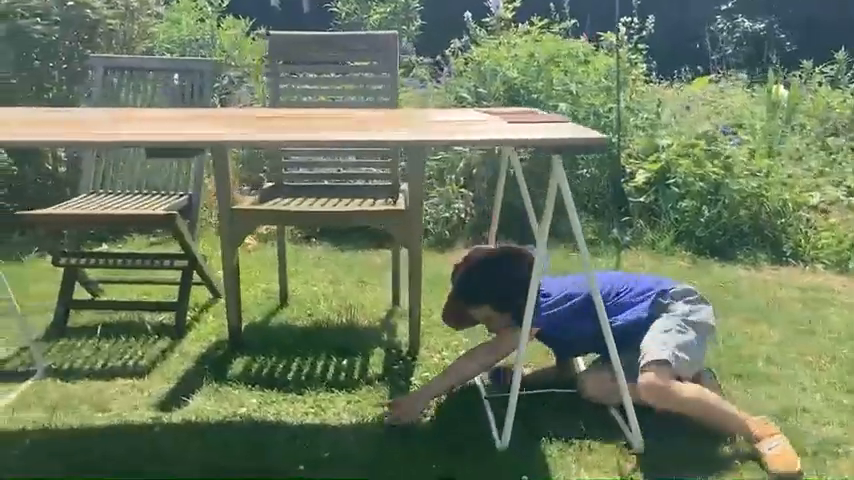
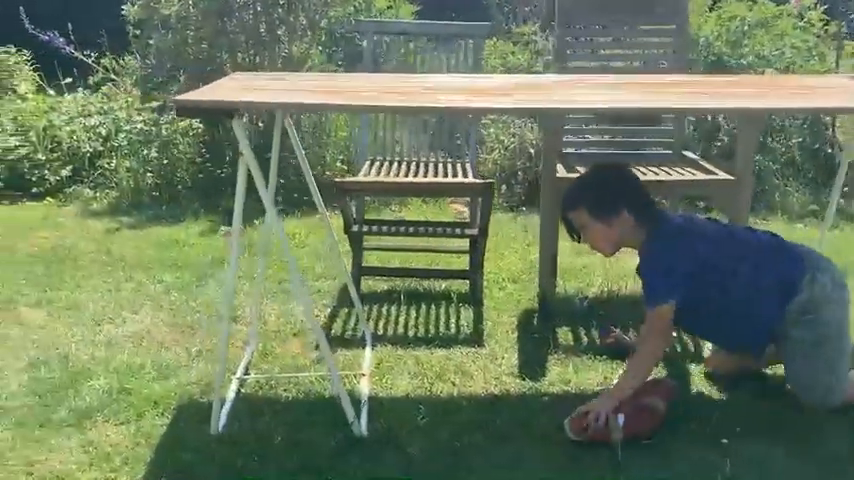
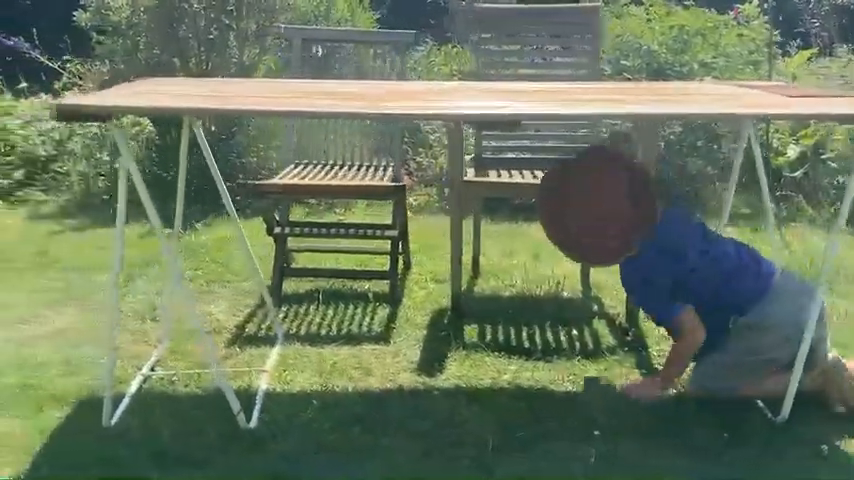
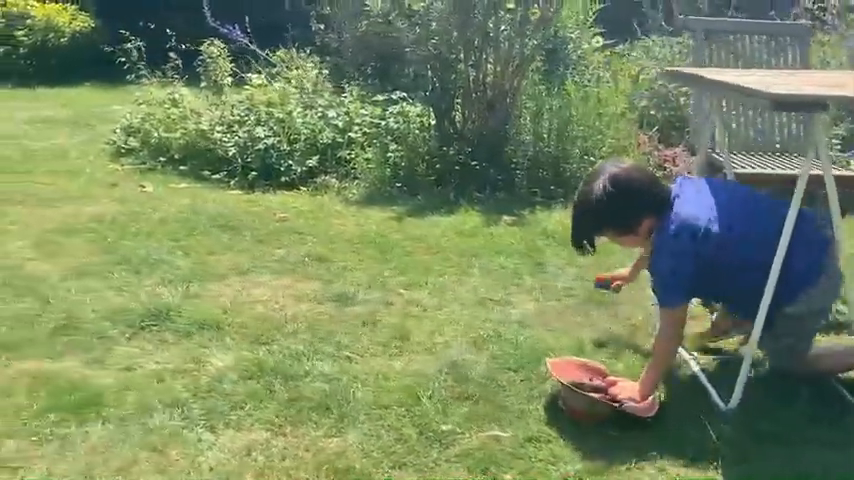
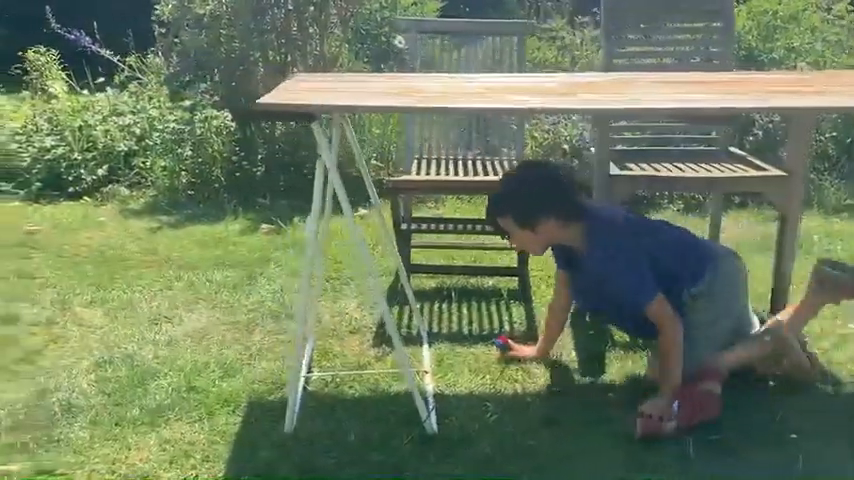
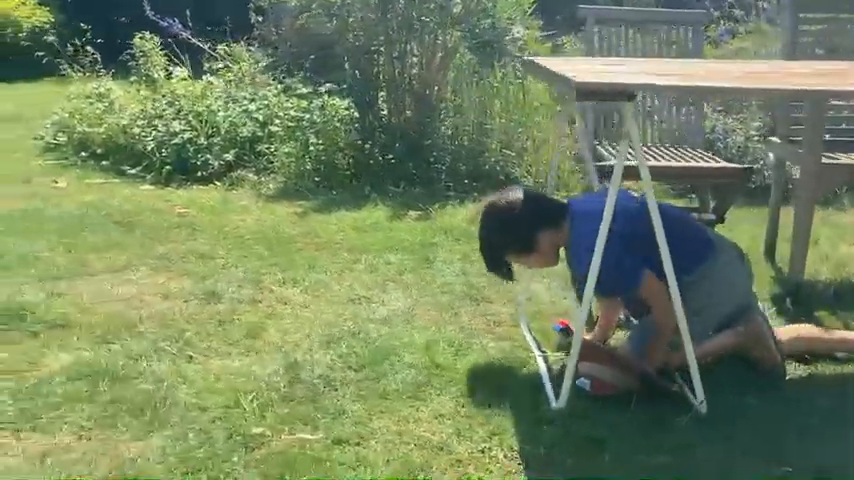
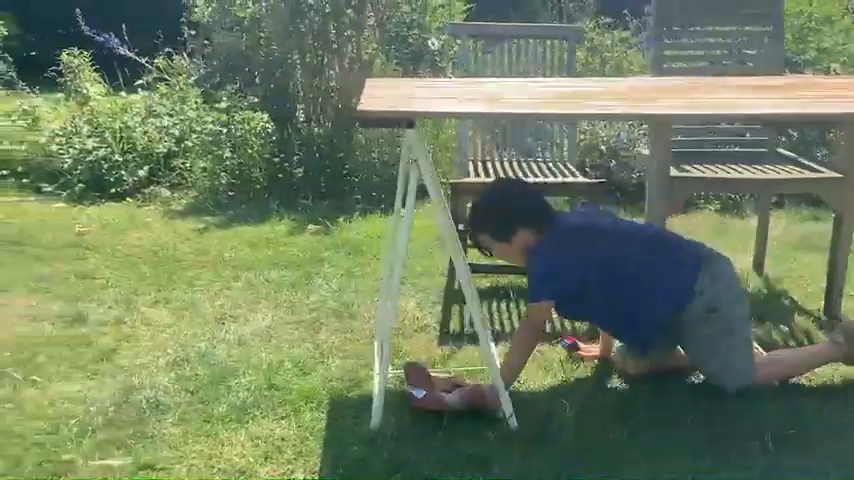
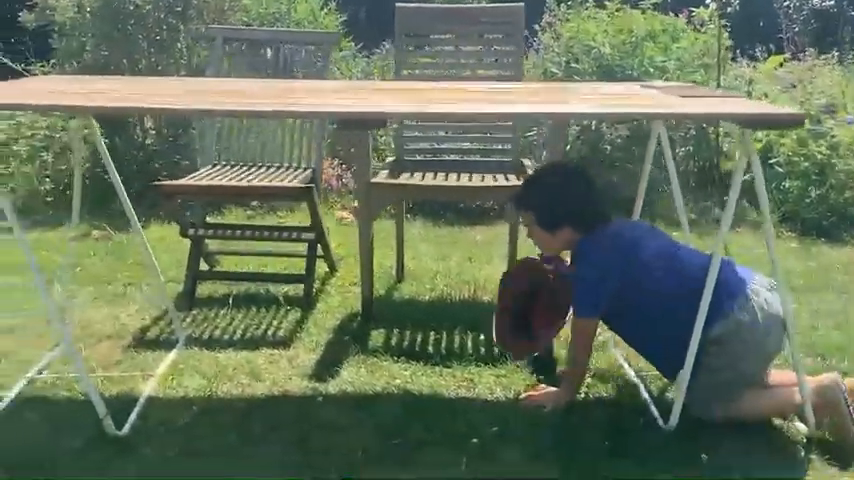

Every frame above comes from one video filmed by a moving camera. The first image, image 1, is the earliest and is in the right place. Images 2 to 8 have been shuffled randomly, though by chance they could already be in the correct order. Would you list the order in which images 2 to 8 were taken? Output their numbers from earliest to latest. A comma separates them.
8, 3, 2, 5, 7, 6, 4
